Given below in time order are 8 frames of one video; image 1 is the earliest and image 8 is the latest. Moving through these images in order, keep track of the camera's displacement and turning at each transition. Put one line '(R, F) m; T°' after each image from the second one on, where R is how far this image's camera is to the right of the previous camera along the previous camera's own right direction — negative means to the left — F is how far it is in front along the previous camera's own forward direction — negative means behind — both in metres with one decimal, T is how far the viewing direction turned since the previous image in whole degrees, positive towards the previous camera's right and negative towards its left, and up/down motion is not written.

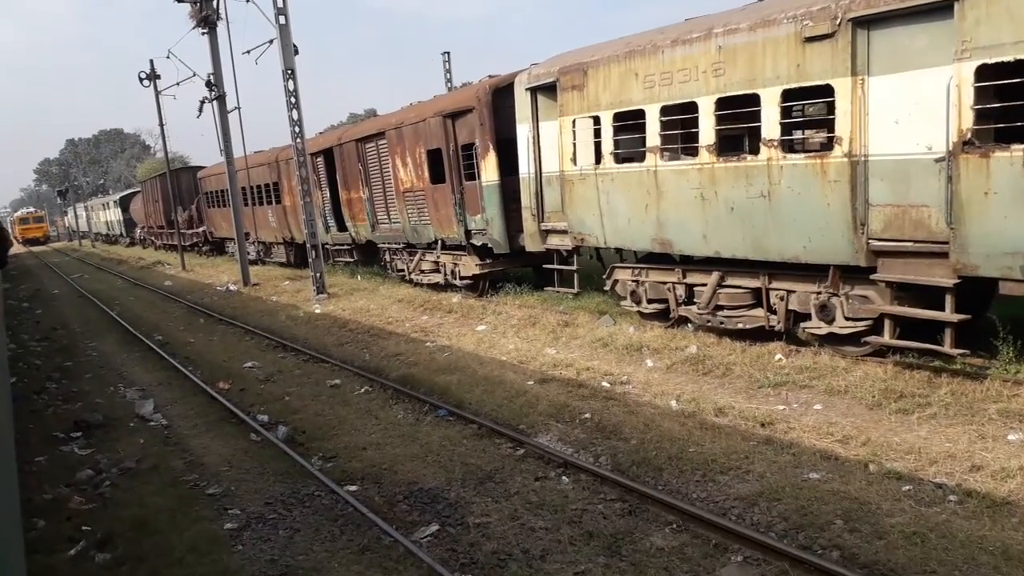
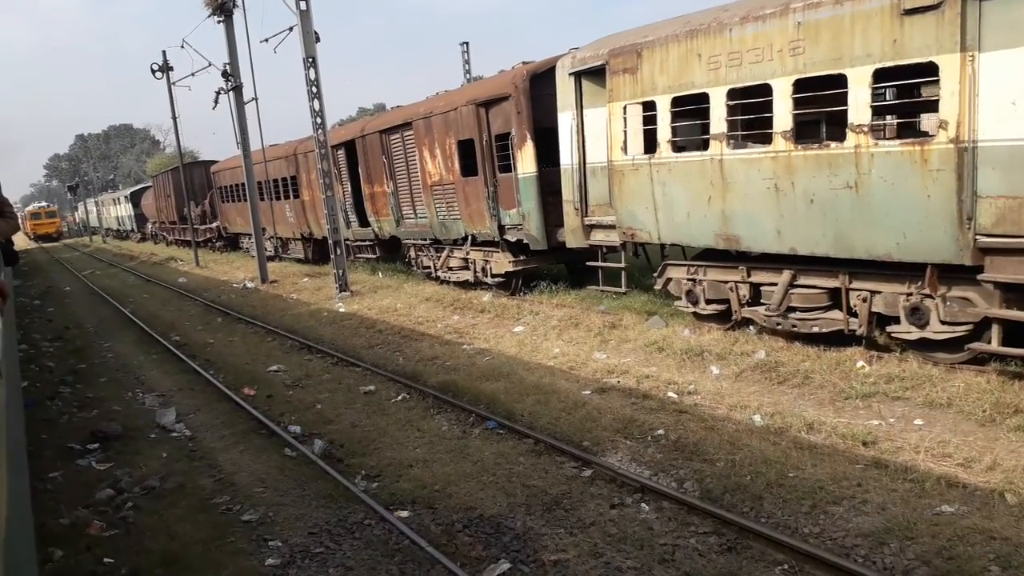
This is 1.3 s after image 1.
(-0.4, +0.6) m; -1°
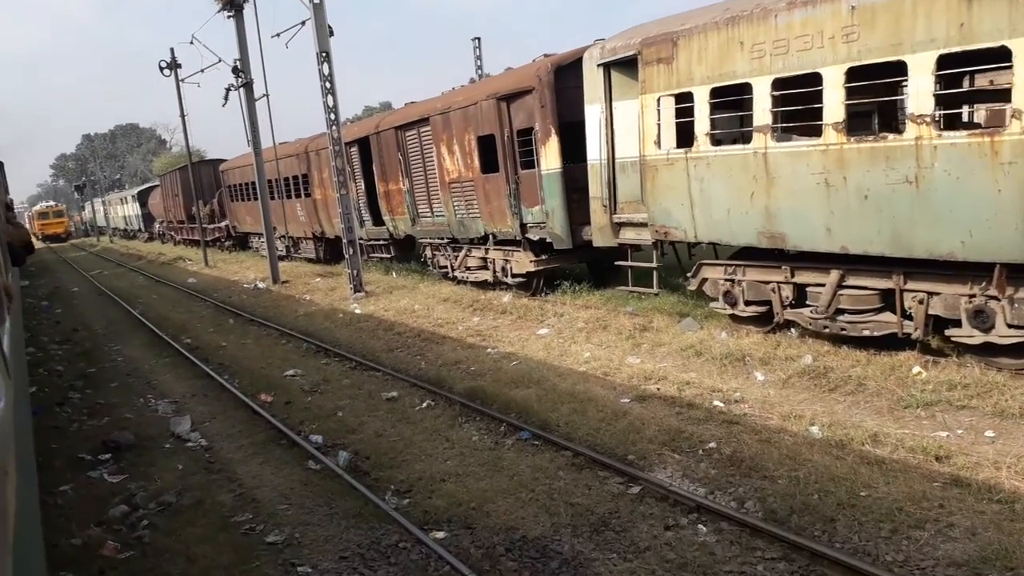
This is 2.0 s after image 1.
(-0.2, +0.4) m; 0°
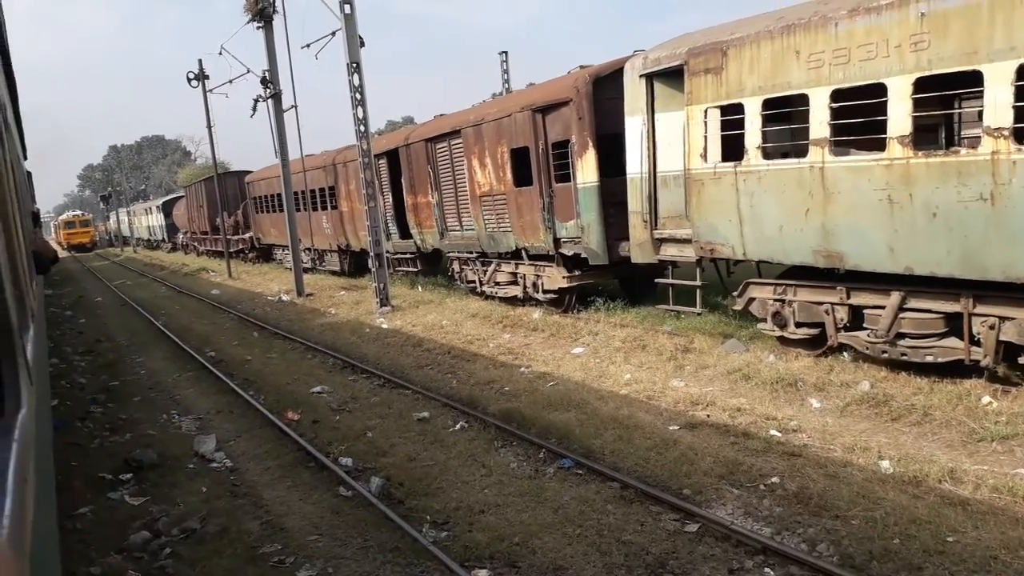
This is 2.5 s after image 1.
(-0.2, +0.3) m; -1°
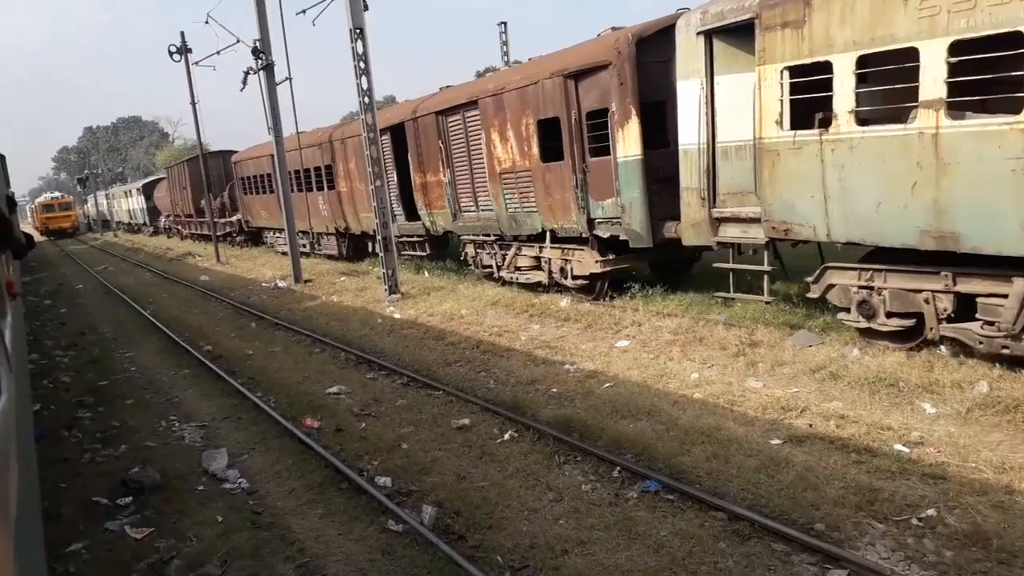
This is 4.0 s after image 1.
(-0.6, +0.9) m; +1°
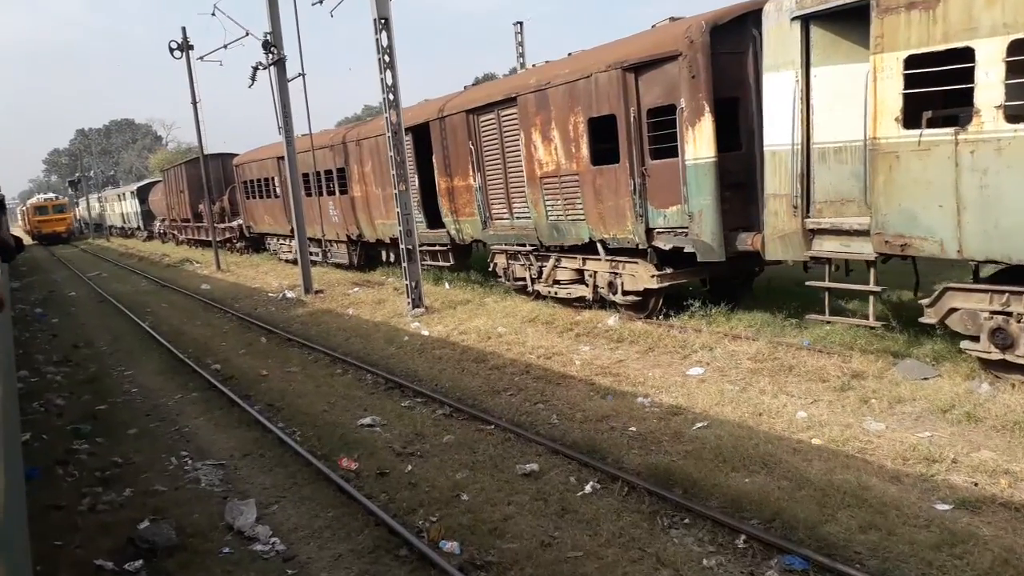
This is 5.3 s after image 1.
(-0.6, +0.9) m; +1°
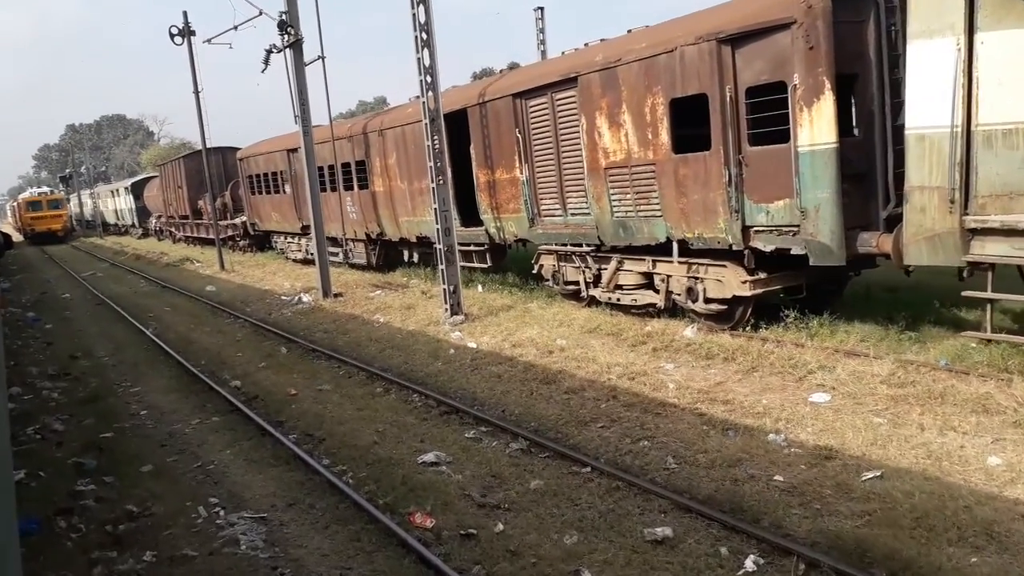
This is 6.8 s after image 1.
(-0.7, +1.1) m; +1°
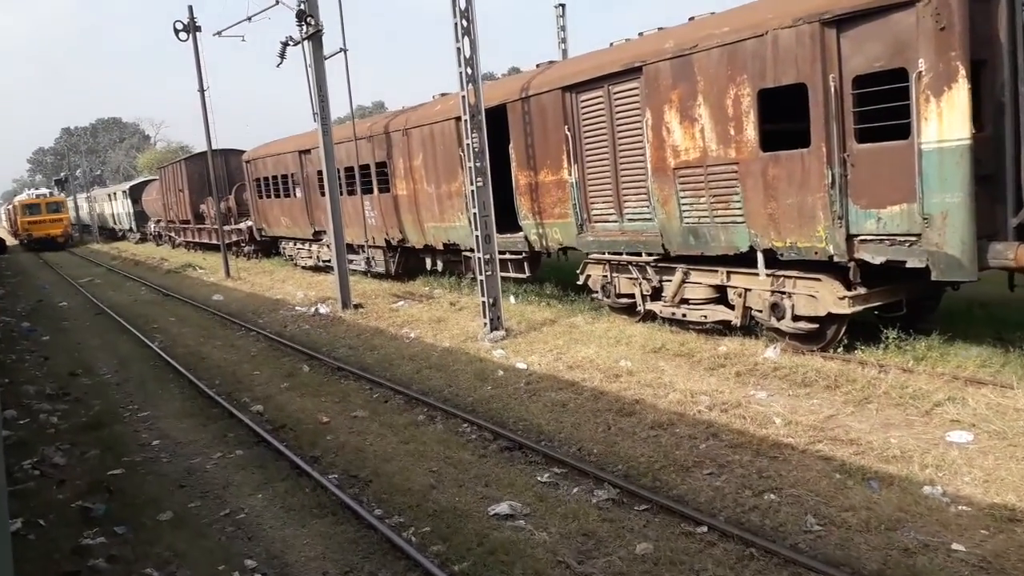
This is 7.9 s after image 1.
(-0.6, +0.9) m; 0°
